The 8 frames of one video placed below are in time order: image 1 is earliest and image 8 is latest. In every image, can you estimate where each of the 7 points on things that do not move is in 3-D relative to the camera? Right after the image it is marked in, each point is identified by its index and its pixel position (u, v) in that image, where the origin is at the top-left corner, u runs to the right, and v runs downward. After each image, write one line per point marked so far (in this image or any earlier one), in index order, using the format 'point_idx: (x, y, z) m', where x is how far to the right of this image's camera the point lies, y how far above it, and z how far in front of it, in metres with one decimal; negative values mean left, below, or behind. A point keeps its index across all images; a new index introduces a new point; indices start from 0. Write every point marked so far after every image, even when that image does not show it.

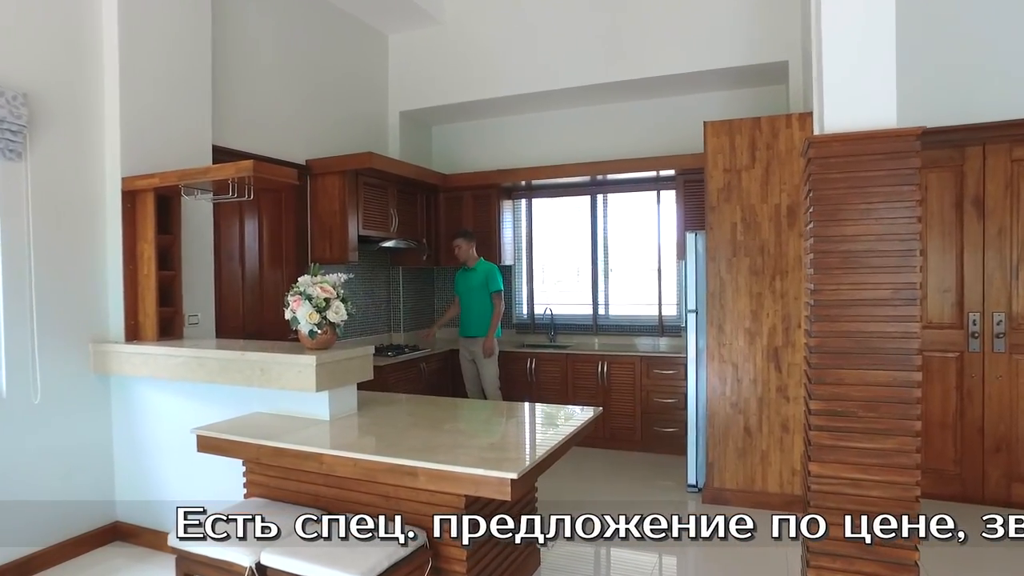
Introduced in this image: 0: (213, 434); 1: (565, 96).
0: (-1.1, -0.5, +2.4) m
1: (+0.4, +1.5, +5.0) m
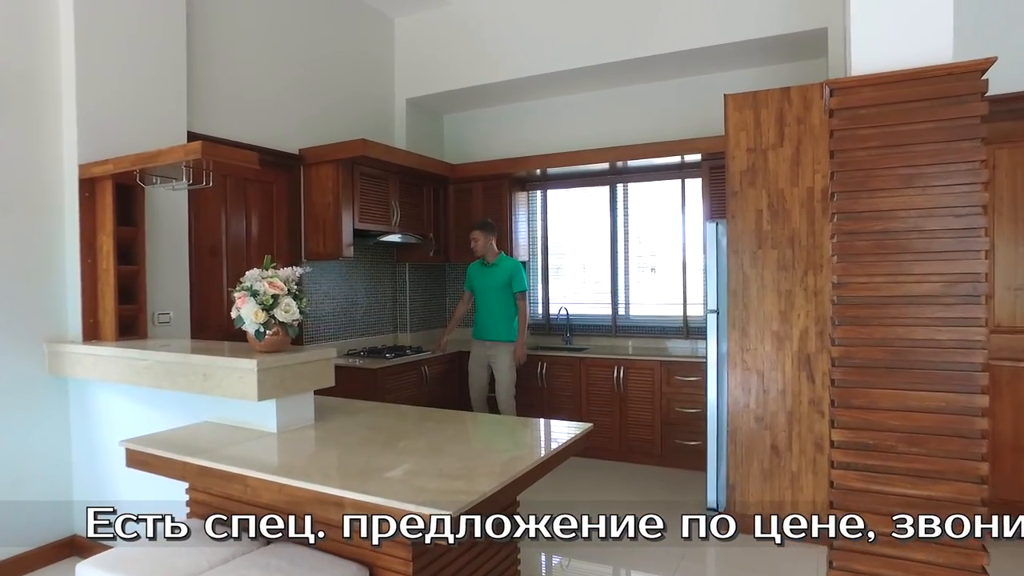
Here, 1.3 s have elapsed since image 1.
0: (-1.2, -0.5, +2.2) m
1: (+0.5, +1.5, +4.6) m
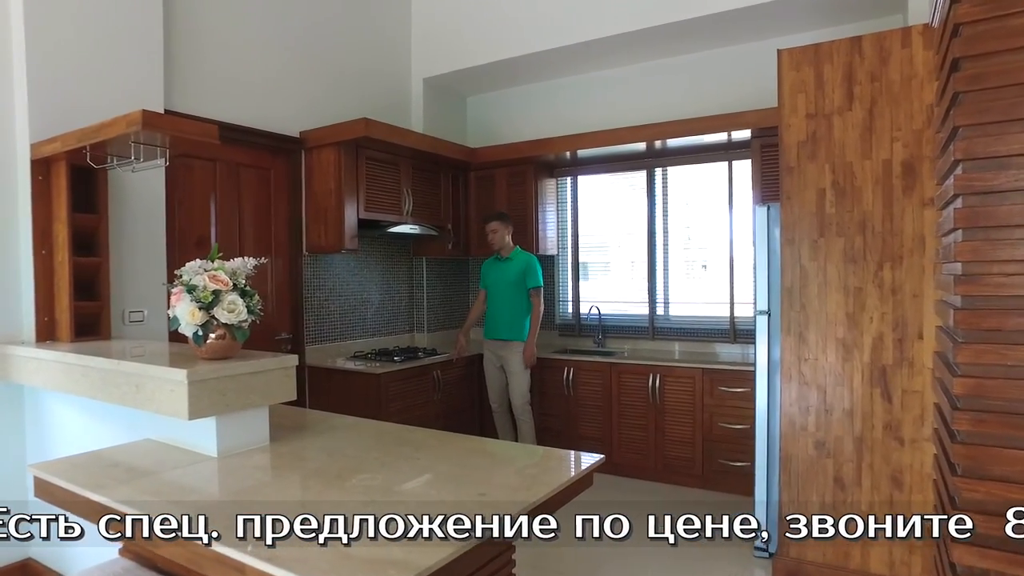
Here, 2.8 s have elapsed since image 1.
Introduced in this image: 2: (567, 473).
0: (-1.2, -0.5, +1.8) m
1: (+0.6, +1.5, +4.1) m
2: (+0.2, -0.5, +1.8) m
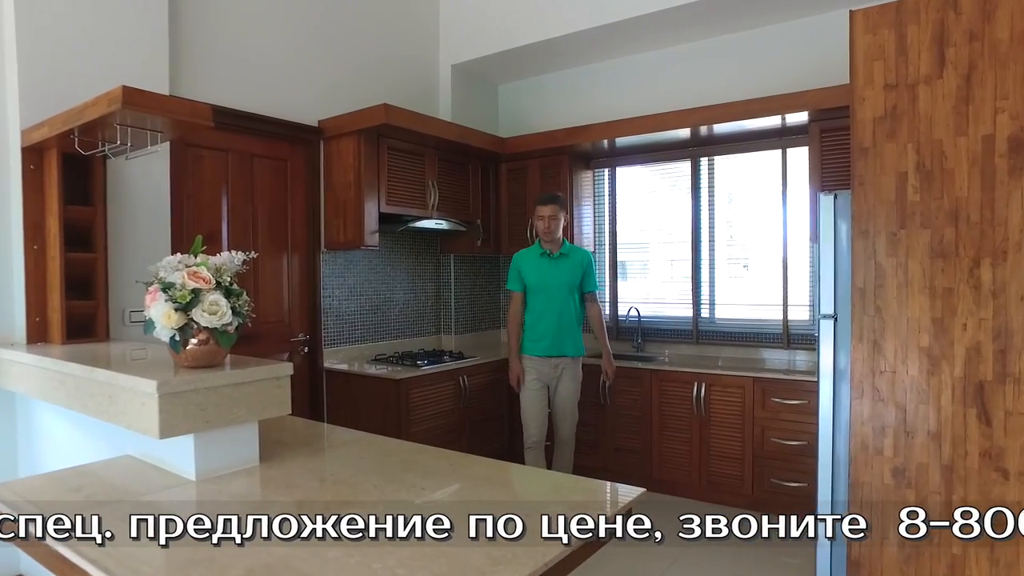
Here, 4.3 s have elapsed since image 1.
0: (-1.2, -0.5, +1.6) m
1: (+0.8, +1.5, +3.8) m
2: (+0.2, -0.5, +1.5) m
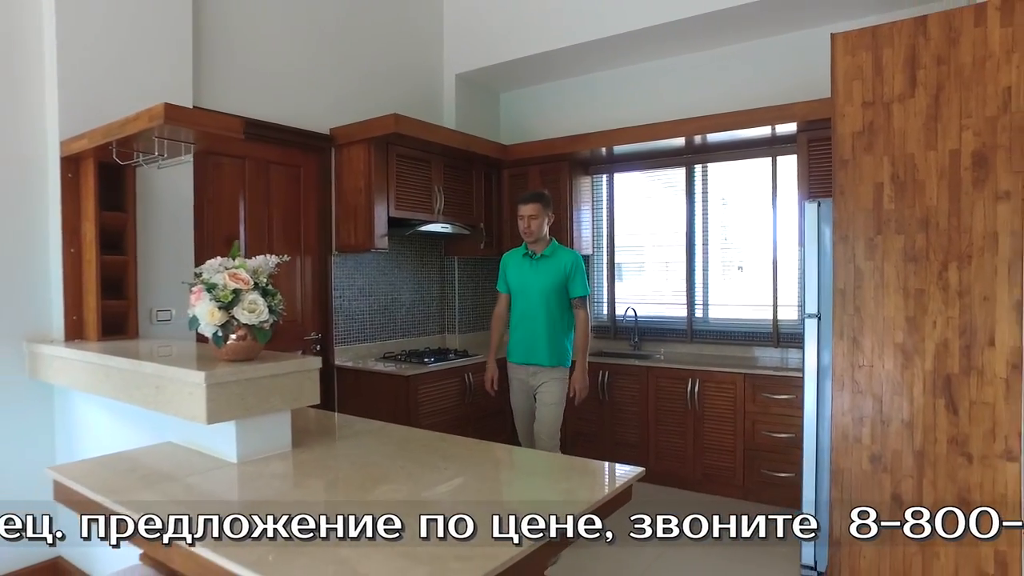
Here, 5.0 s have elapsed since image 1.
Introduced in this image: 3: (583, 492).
0: (-1.2, -0.5, +1.7) m
1: (+0.8, +1.5, +3.9) m
2: (+0.2, -0.5, +1.6) m
3: (+0.2, -0.5, +1.6) m
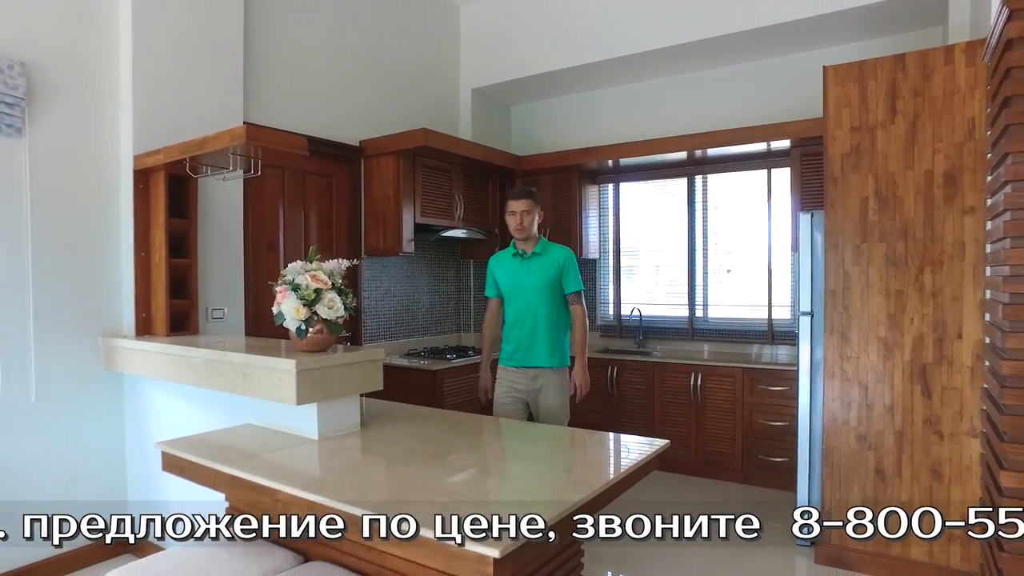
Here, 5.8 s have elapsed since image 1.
0: (-1.0, -0.5, +2.0) m
1: (+0.9, +1.5, +4.3) m
2: (+0.4, -0.5, +1.9) m
3: (+0.3, -0.5, +1.9) m
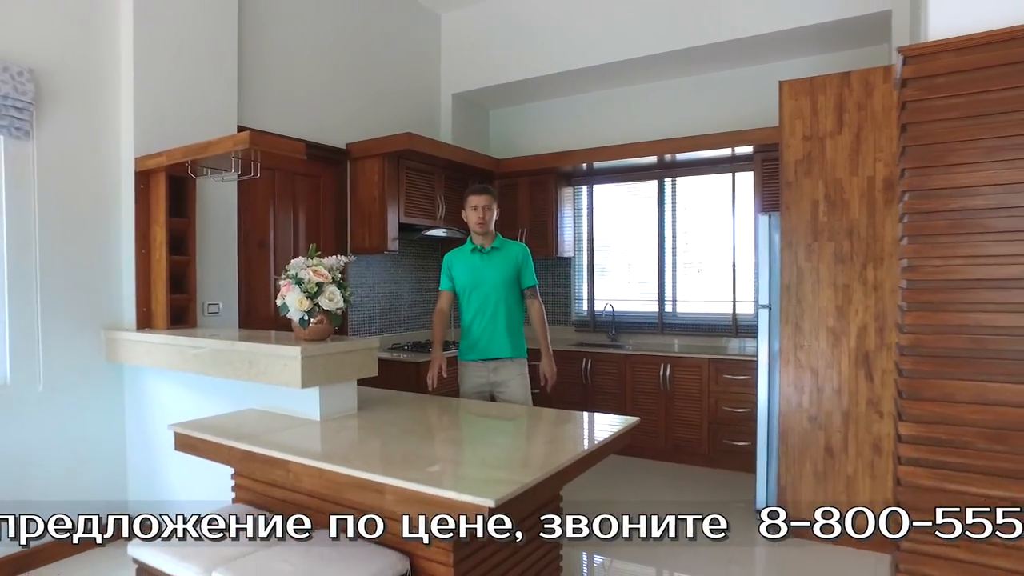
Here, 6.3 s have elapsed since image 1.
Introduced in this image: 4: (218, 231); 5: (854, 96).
0: (-1.1, -0.5, +2.2) m
1: (+0.8, +1.5, +4.5) m
2: (+0.3, -0.5, +2.2) m
3: (+0.3, -0.5, +2.1) m
4: (-1.5, +0.3, +3.3) m
5: (+1.4, +0.8, +2.7) m
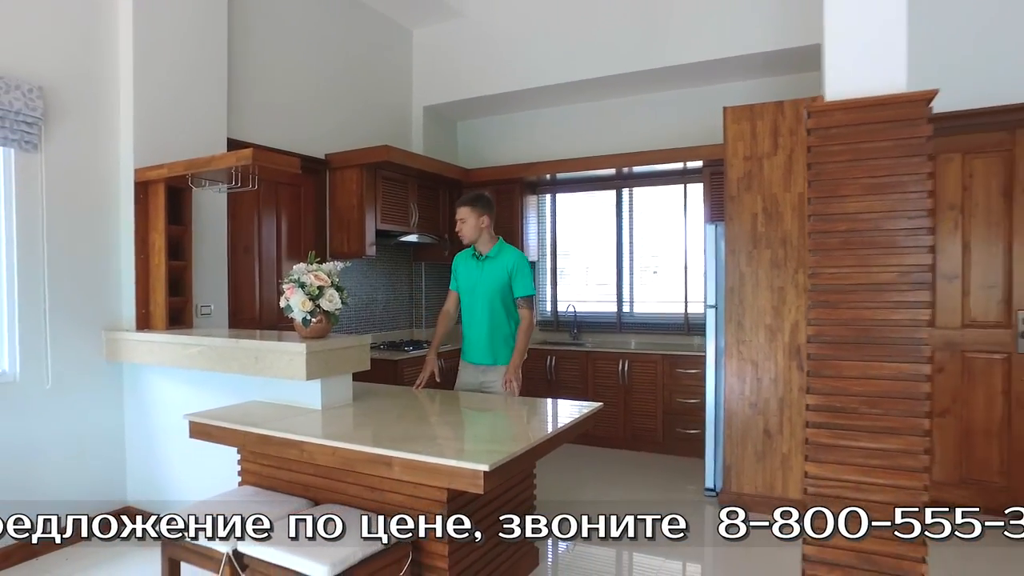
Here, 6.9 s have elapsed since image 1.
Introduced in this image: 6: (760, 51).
0: (-1.1, -0.5, +2.4) m
1: (+0.5, +1.5, +4.9) m
2: (+0.3, -0.5, +2.5) m
3: (+0.2, -0.5, +2.4) m
4: (-1.6, +0.3, +3.5) m
5: (+1.3, +0.8, +3.1) m
6: (+1.6, +1.5, +4.1) m
